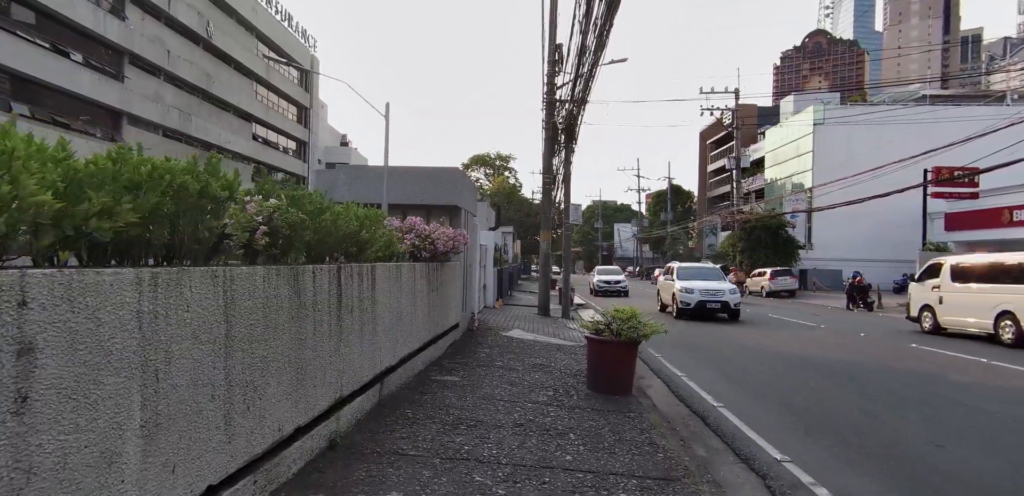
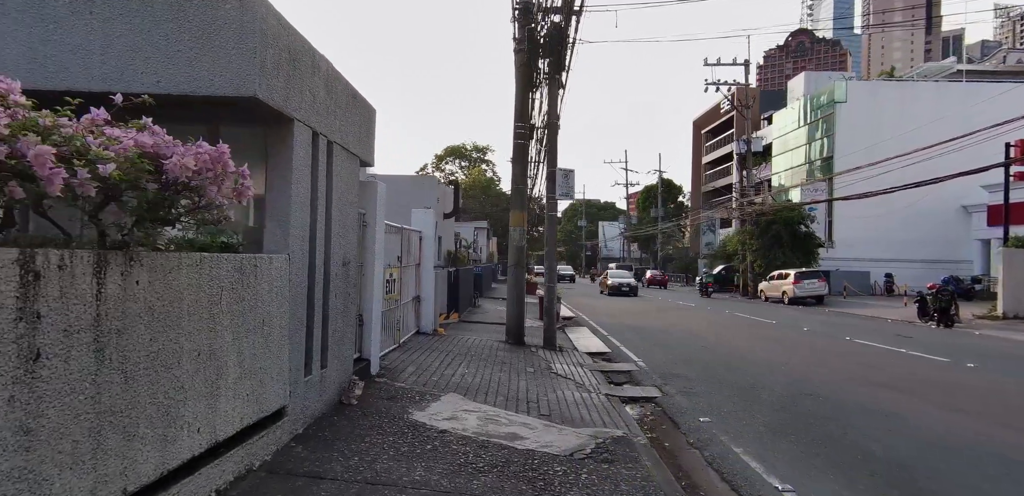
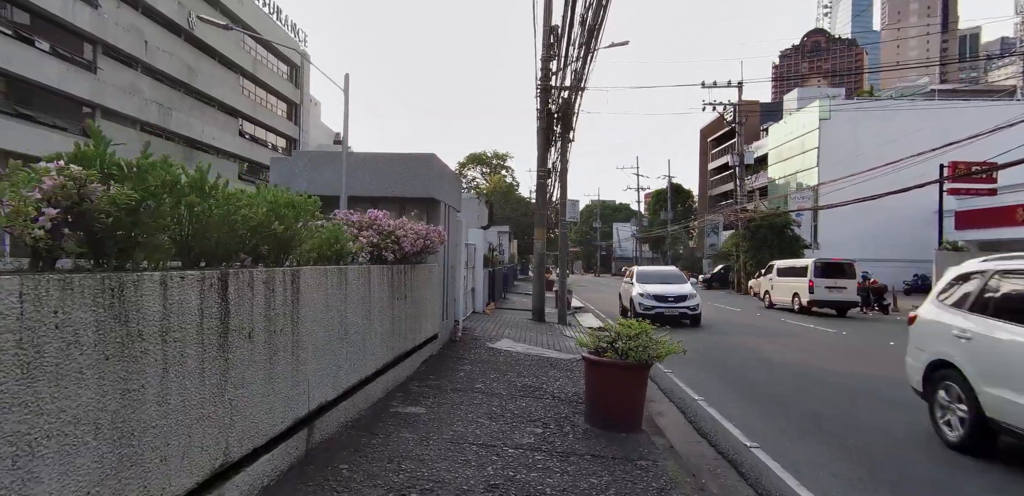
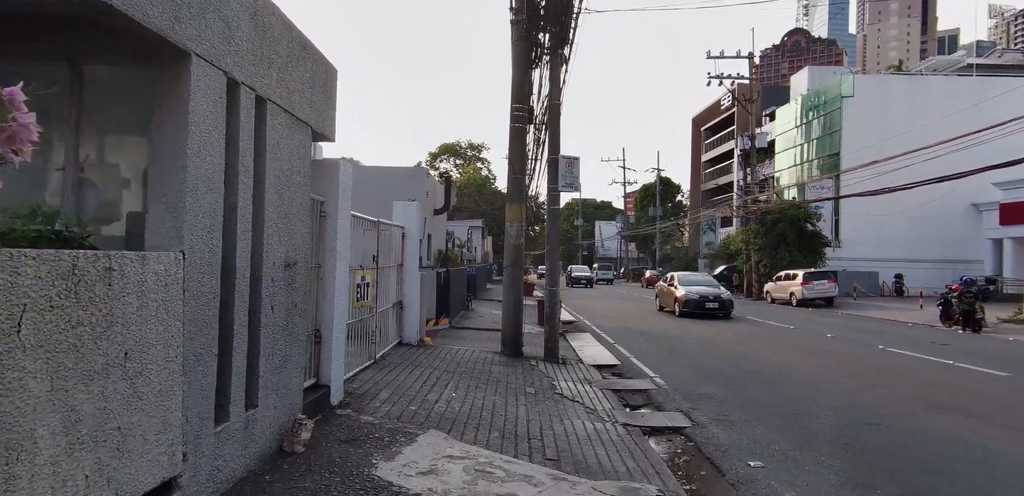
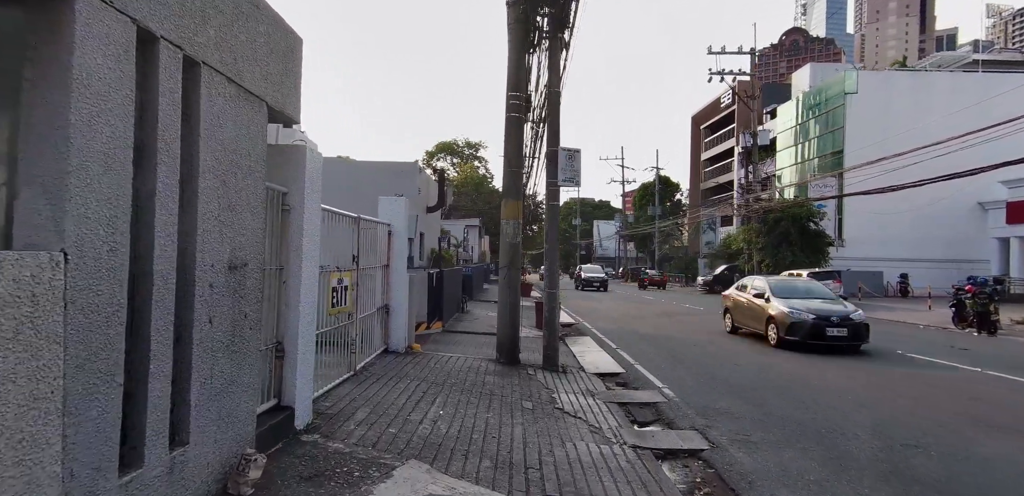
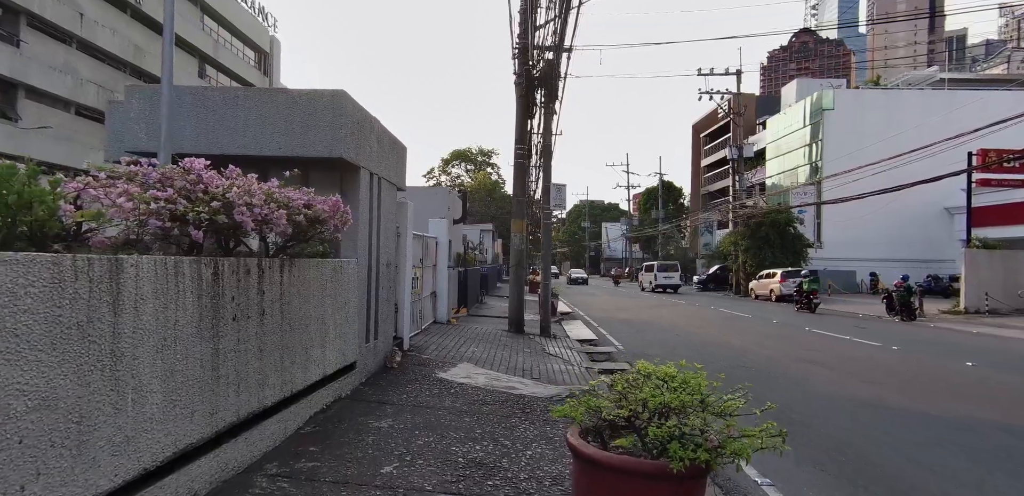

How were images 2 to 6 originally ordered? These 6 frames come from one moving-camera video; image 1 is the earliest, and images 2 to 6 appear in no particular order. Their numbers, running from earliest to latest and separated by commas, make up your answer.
3, 6, 2, 4, 5
